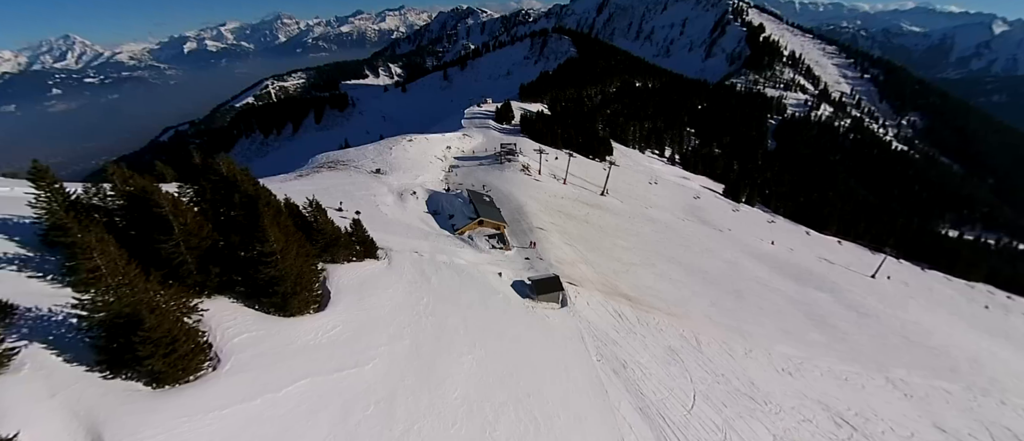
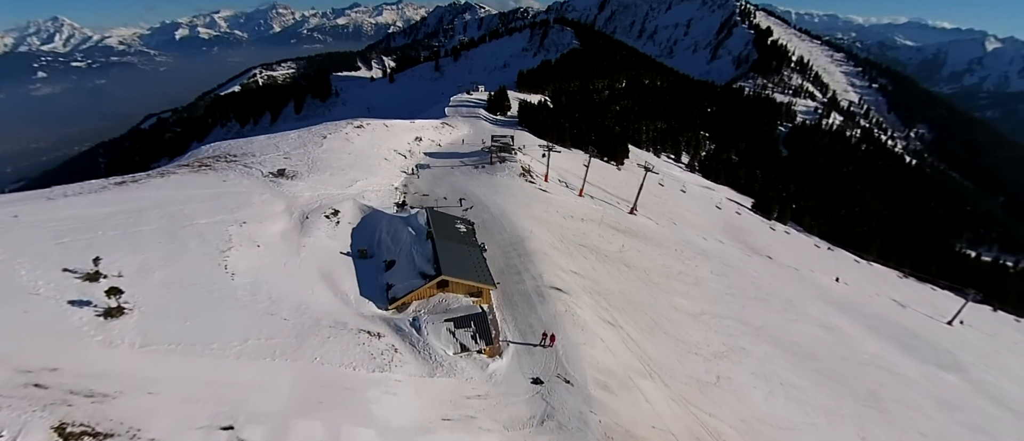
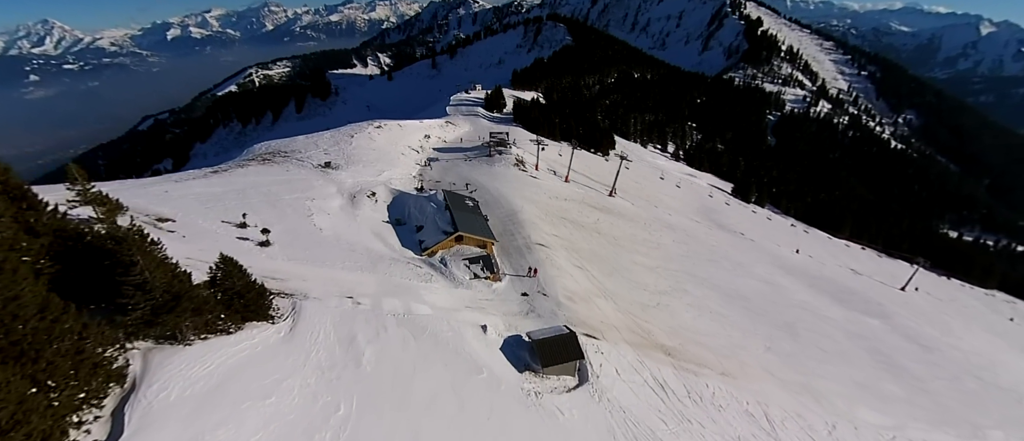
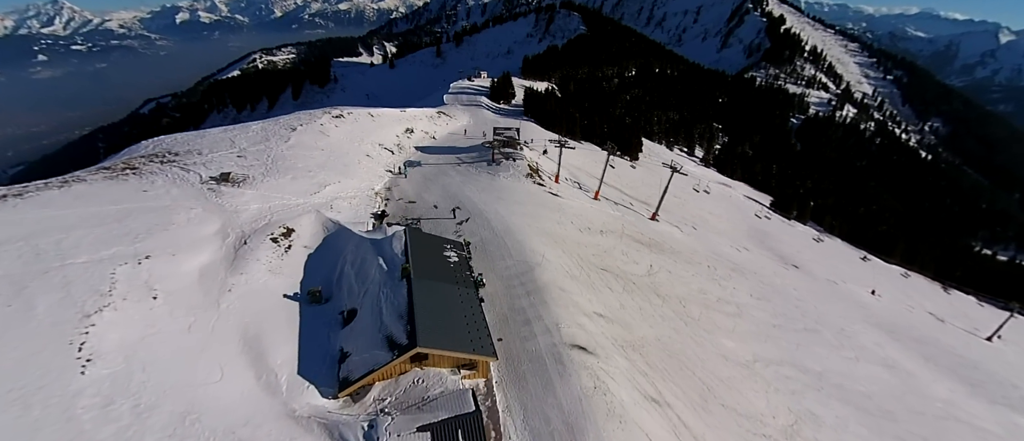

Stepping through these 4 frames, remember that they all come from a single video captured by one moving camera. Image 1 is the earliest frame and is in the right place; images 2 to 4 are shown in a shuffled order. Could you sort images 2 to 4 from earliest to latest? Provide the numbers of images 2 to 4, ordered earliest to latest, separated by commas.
3, 2, 4
